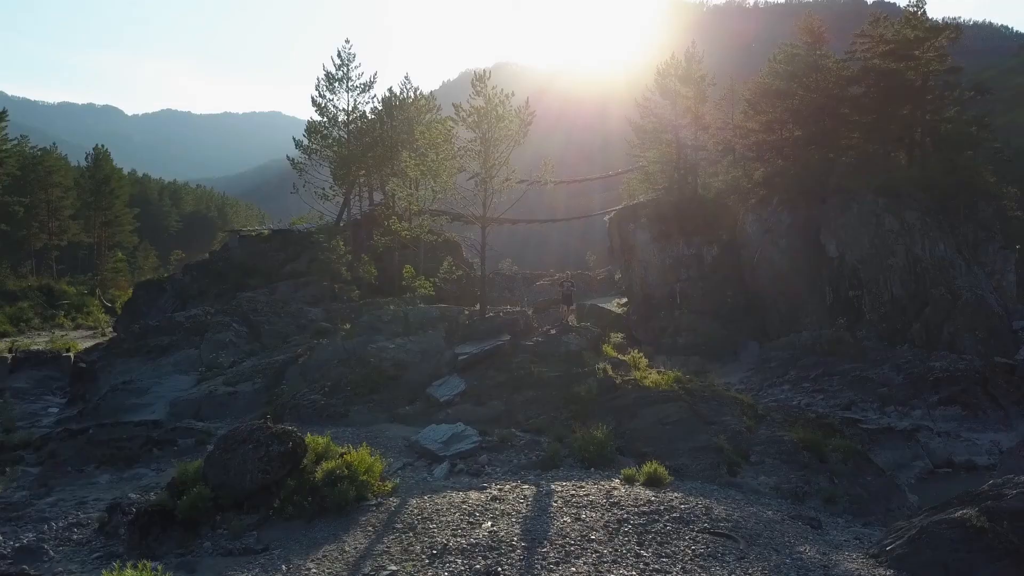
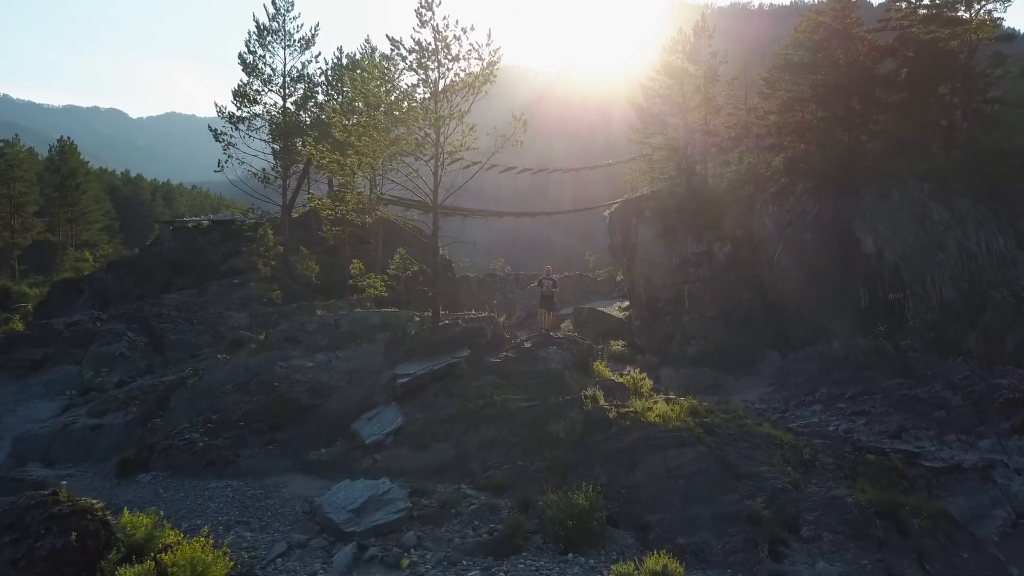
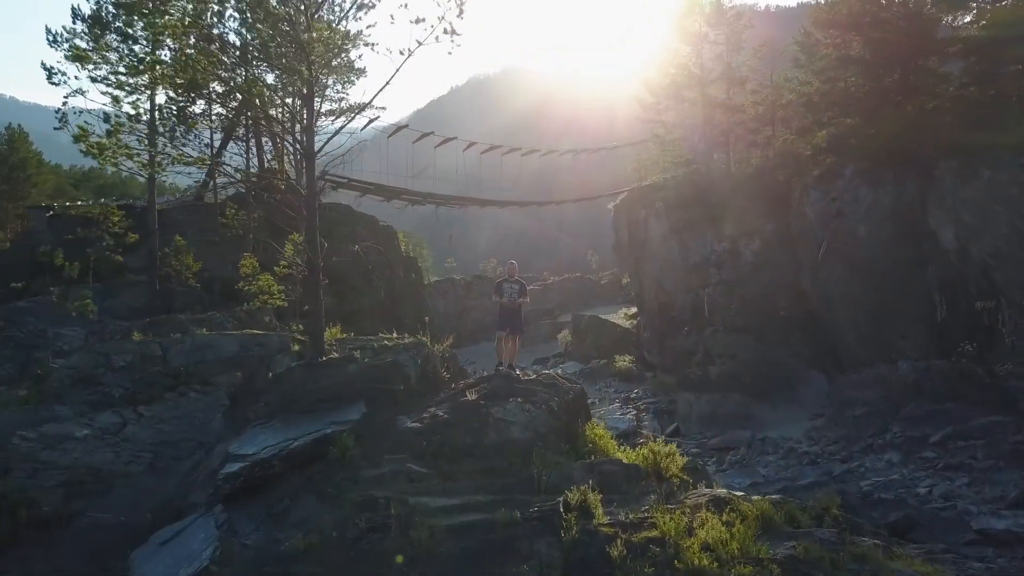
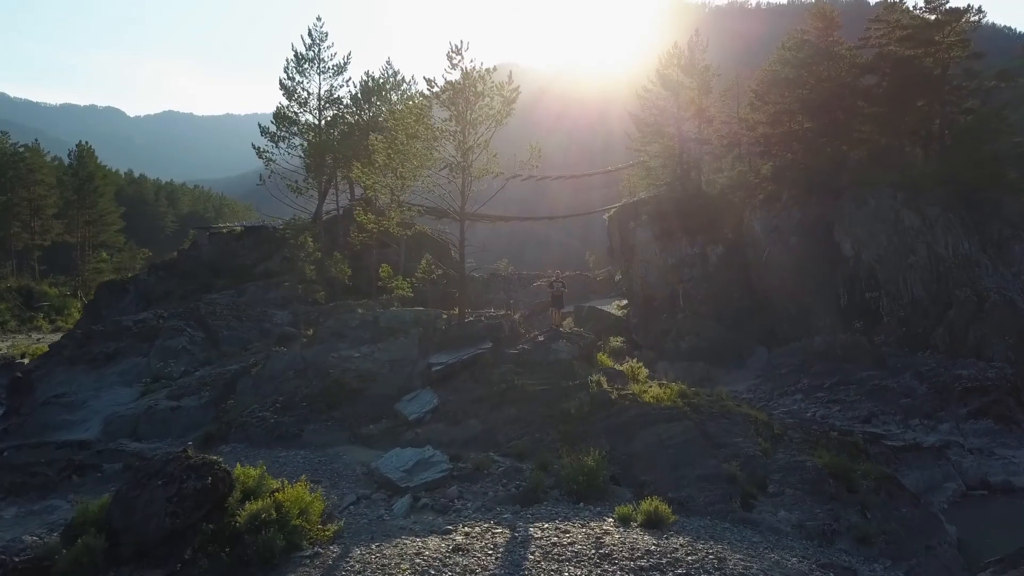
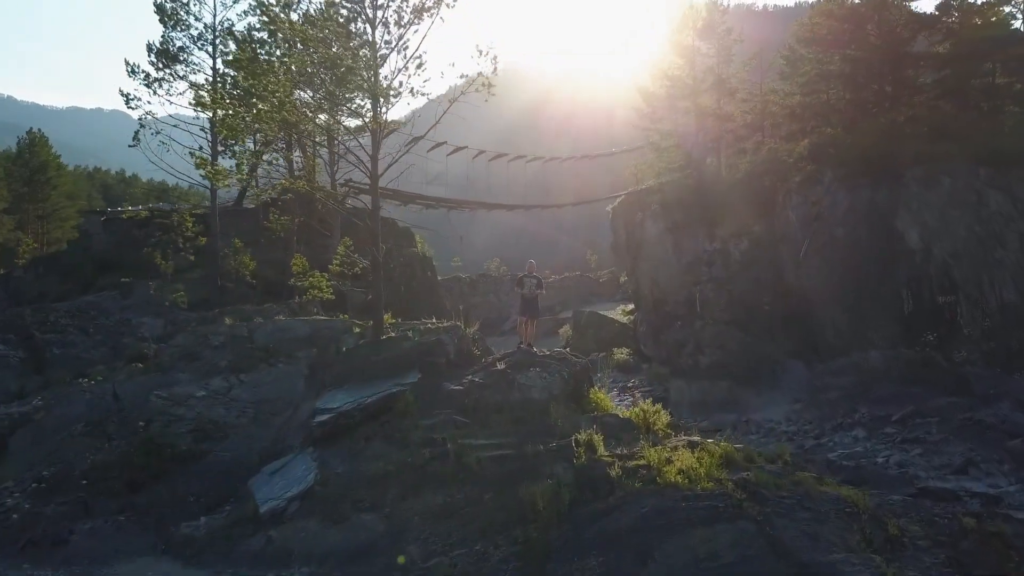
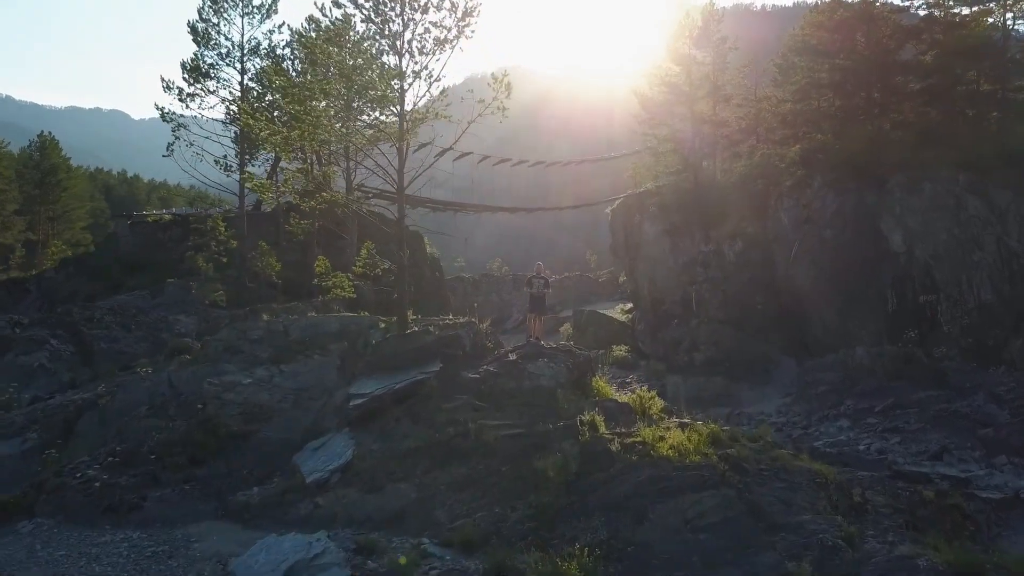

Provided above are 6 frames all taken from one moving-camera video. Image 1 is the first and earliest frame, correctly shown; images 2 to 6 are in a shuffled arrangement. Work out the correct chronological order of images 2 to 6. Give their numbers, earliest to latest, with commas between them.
4, 2, 6, 5, 3
